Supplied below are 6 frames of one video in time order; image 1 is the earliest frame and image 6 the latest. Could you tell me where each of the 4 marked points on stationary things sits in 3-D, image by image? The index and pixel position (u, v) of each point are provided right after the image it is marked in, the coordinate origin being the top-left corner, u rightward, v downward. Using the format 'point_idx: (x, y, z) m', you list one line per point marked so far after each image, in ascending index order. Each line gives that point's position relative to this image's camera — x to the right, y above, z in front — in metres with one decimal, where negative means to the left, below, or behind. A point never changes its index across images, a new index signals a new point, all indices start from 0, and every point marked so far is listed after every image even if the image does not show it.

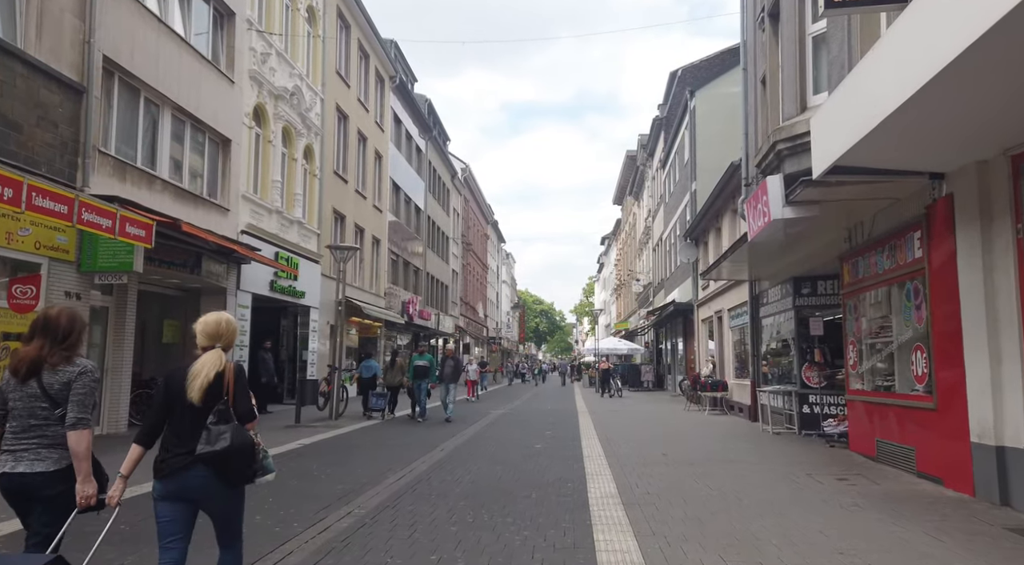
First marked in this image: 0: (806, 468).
0: (+3.8, -2.4, +8.7) m
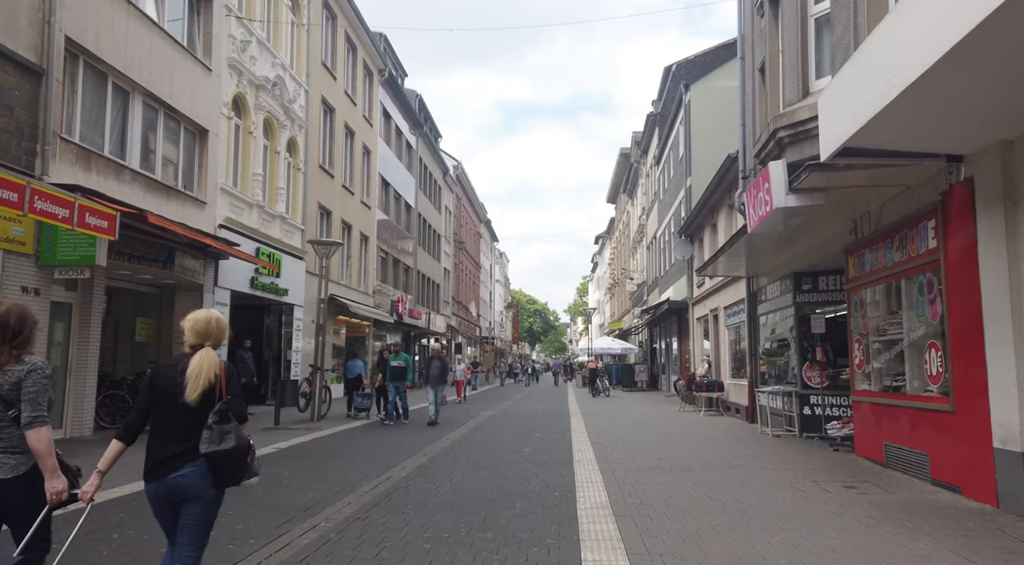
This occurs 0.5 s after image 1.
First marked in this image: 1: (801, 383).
0: (+3.6, -2.3, +8.1) m
1: (+5.1, -1.8, +11.8) m
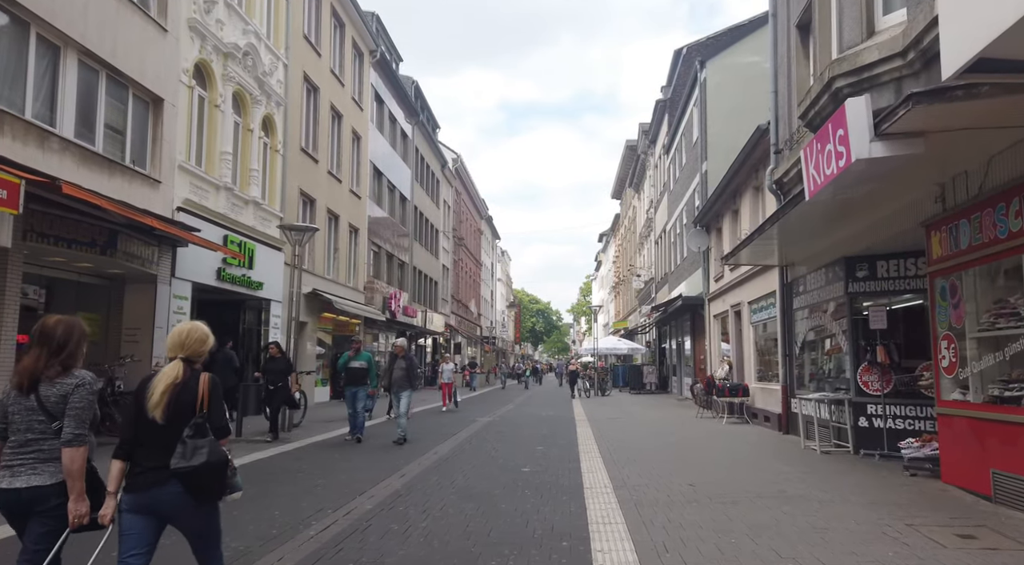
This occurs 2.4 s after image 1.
0: (+3.6, -2.1, +6.1) m
1: (+5.0, -1.6, +9.8) m
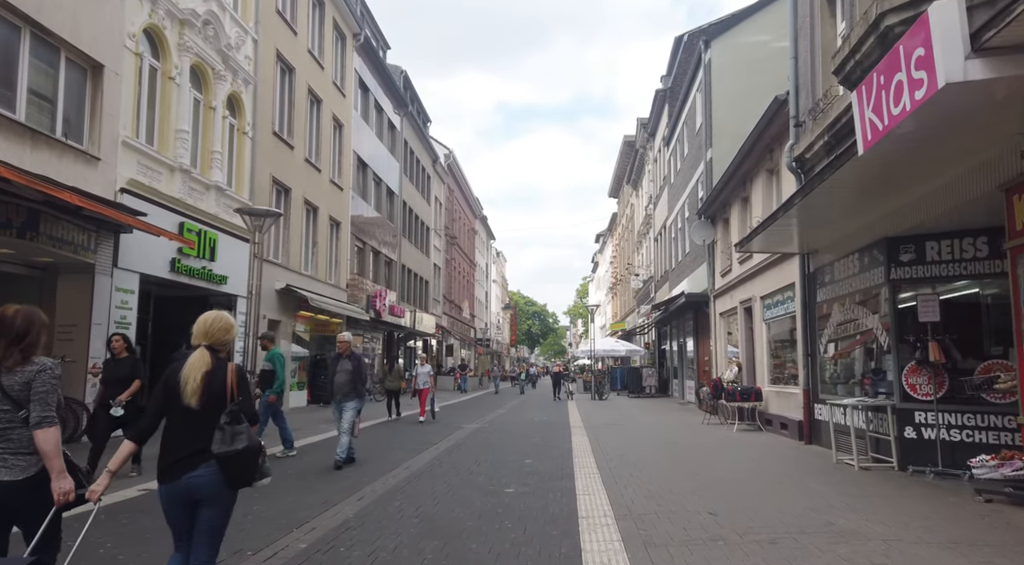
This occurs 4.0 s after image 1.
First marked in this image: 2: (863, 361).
0: (+3.3, -1.9, +4.6) m
1: (+4.8, -1.4, +8.2) m
2: (+5.1, -1.2, +9.8) m
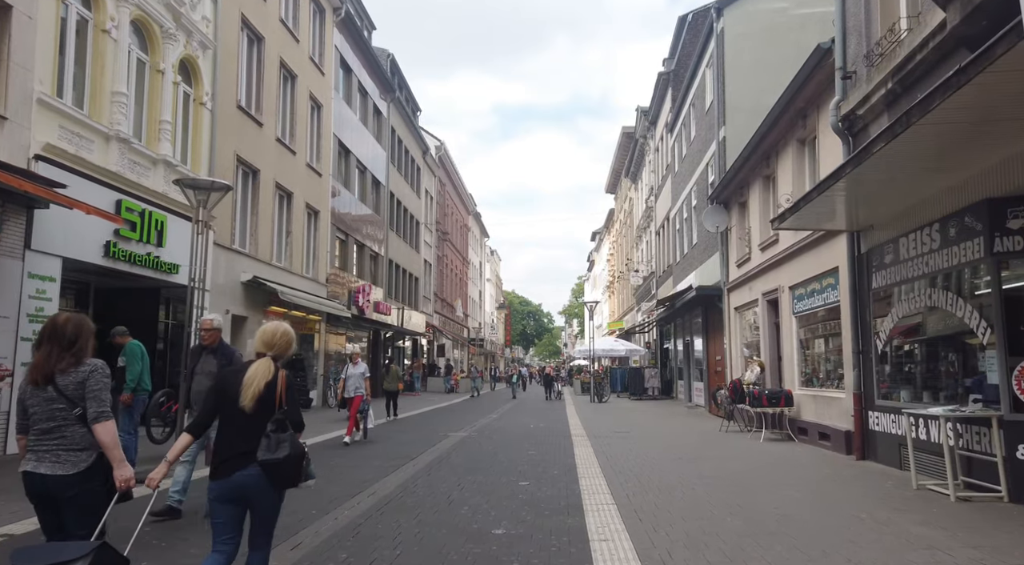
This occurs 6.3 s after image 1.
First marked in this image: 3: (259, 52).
0: (+3.3, -1.7, +2.6) m
1: (+4.7, -1.1, +6.3) m
2: (+5.0, -0.9, +7.8) m
3: (-7.0, +6.4, +18.4) m
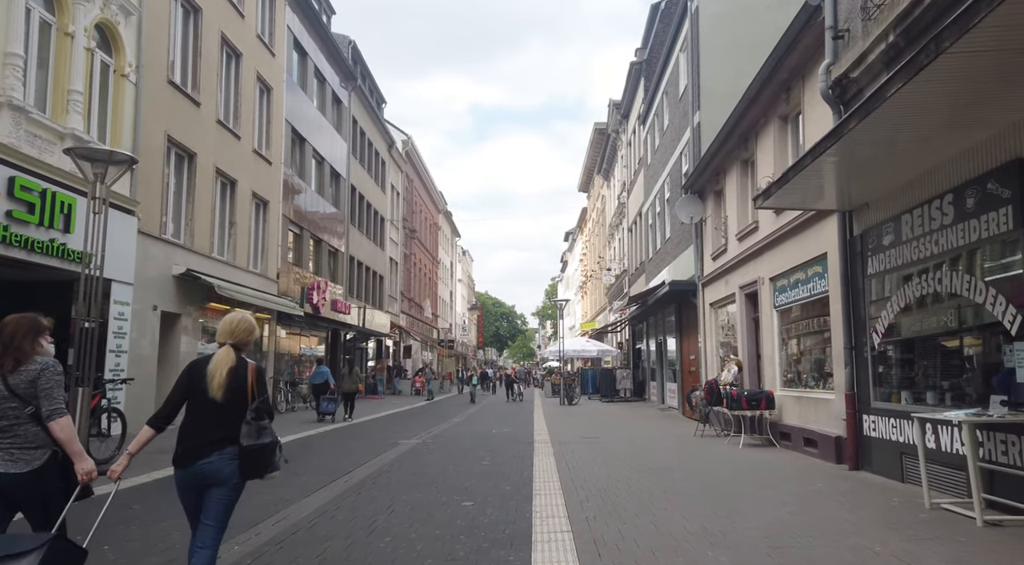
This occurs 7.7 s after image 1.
0: (+2.9, -1.5, +1.4) m
1: (+4.2, -0.9, +5.1) m
2: (+4.4, -0.7, +6.7) m
3: (-8.0, +6.5, +16.8) m
